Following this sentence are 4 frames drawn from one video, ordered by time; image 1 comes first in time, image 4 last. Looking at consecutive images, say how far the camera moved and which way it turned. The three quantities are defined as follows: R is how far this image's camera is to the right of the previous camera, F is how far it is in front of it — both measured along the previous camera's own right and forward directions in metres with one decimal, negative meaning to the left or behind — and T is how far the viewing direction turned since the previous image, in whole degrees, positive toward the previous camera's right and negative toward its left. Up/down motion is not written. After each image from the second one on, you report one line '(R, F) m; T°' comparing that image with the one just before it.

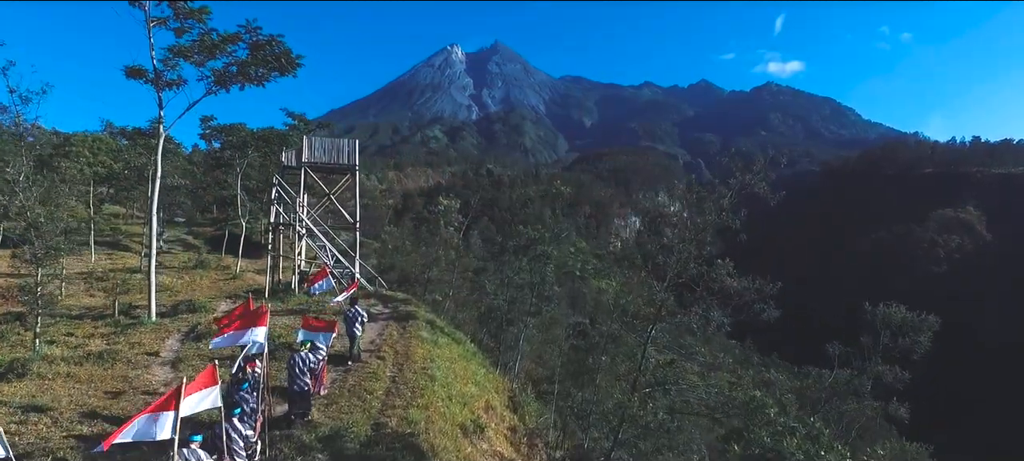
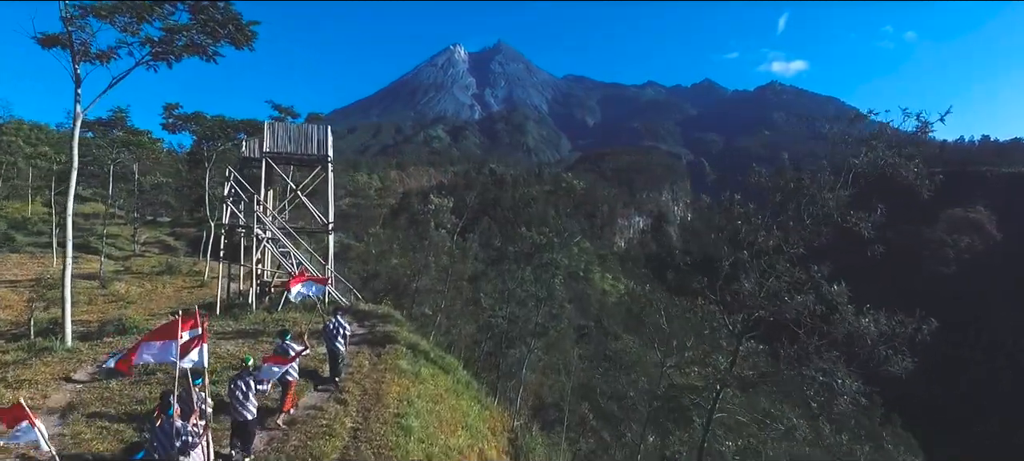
(0.0, +3.4) m; 0°
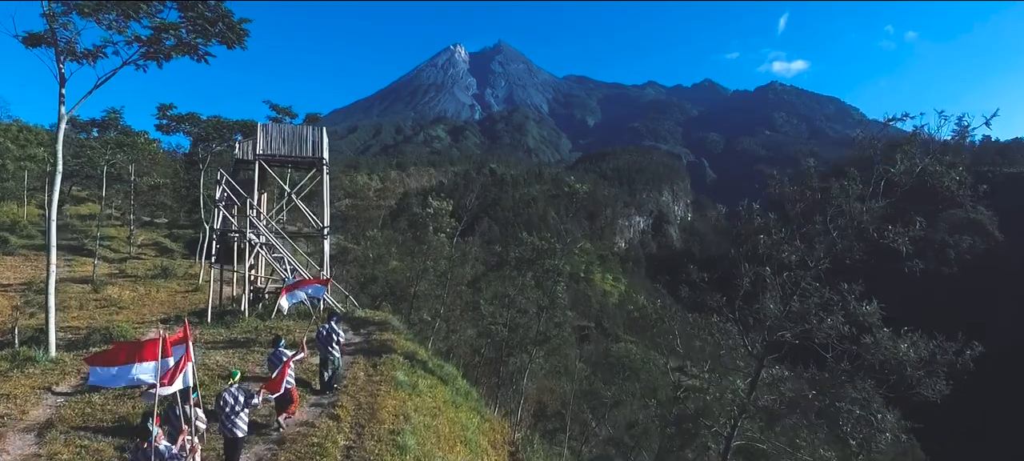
(0.0, +0.5) m; 0°
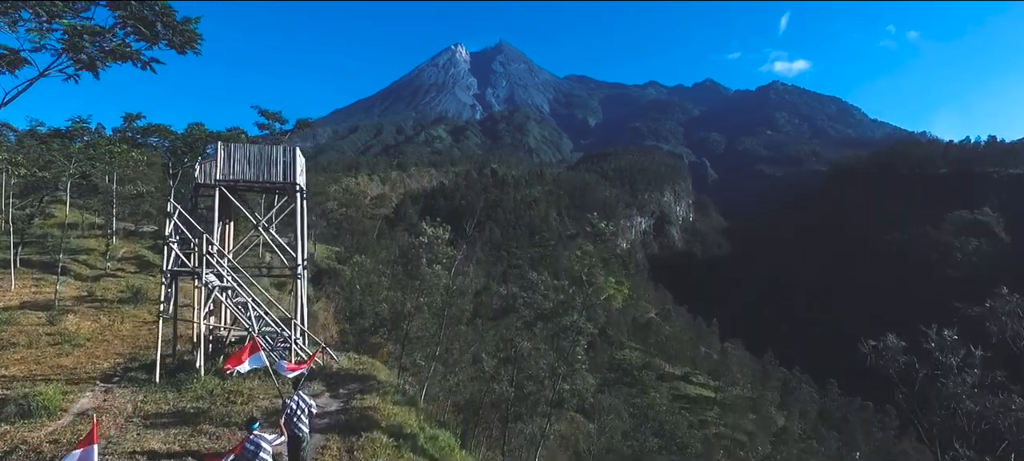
(-0.1, +2.7) m; 0°
